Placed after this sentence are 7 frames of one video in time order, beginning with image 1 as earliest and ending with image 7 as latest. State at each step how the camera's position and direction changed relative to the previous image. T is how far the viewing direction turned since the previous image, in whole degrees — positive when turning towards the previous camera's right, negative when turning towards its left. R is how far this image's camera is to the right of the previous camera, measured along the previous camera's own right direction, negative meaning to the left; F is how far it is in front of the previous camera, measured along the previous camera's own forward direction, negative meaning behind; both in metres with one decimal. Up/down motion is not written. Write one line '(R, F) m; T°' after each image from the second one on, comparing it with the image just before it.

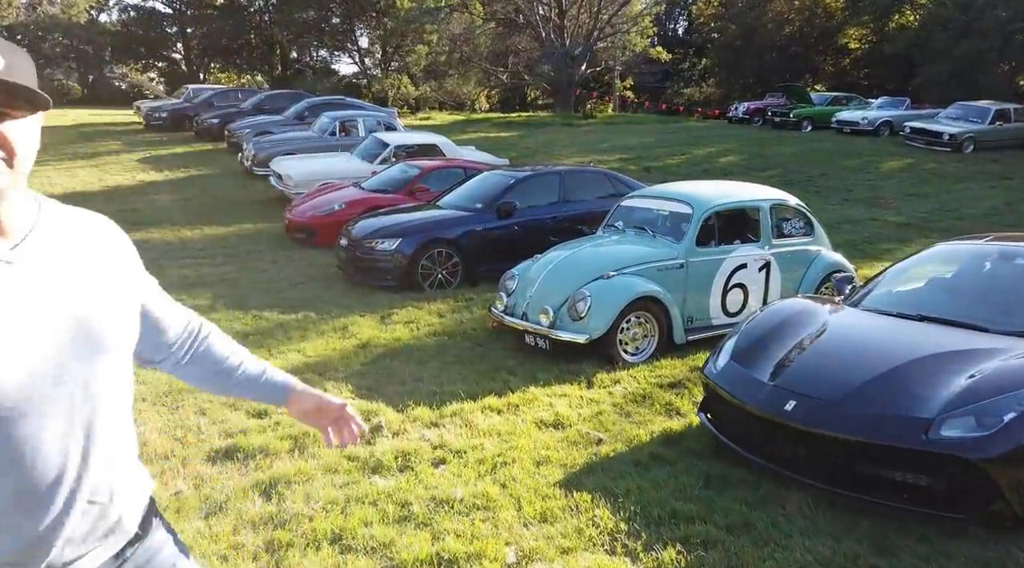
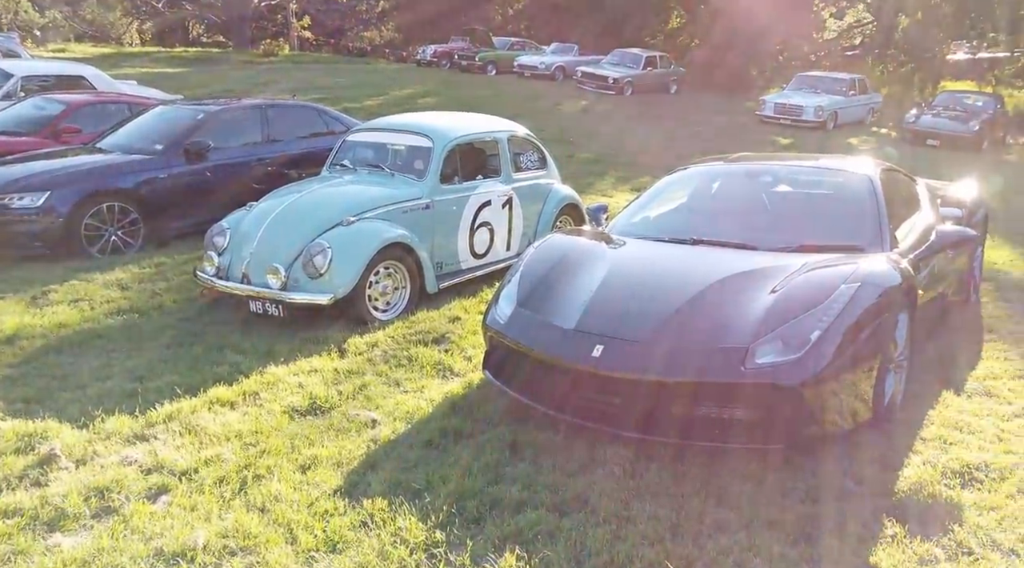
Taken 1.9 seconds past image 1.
(-0.2, +1.1) m; +22°
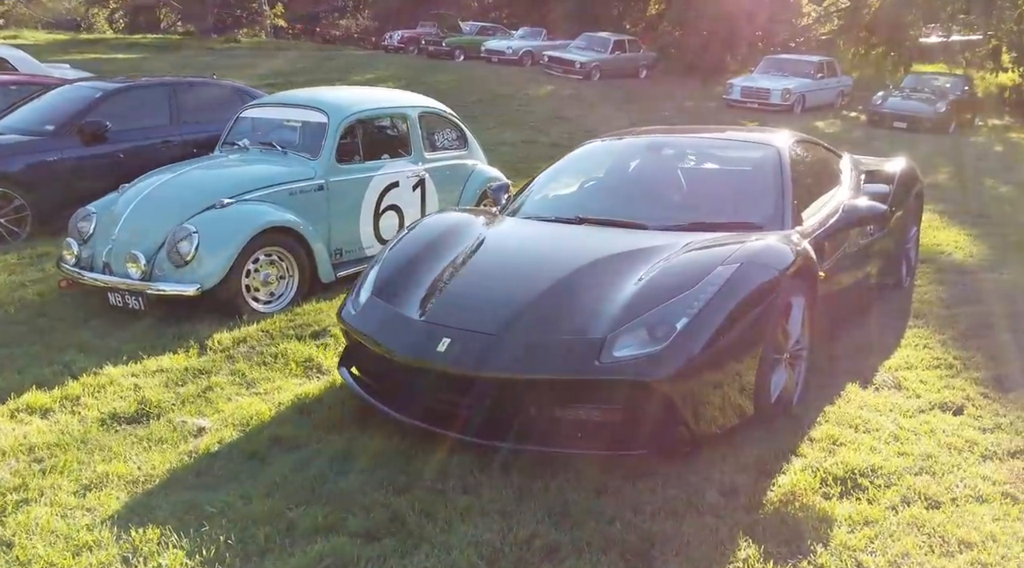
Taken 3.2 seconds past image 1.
(+0.6, +0.5) m; +1°
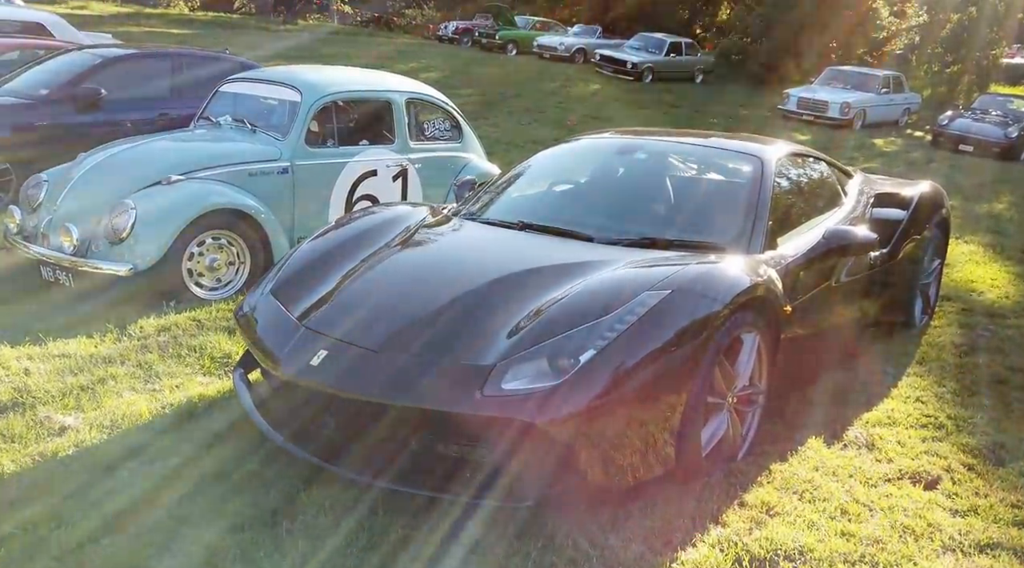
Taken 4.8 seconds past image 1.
(+0.6, +0.5) m; -4°
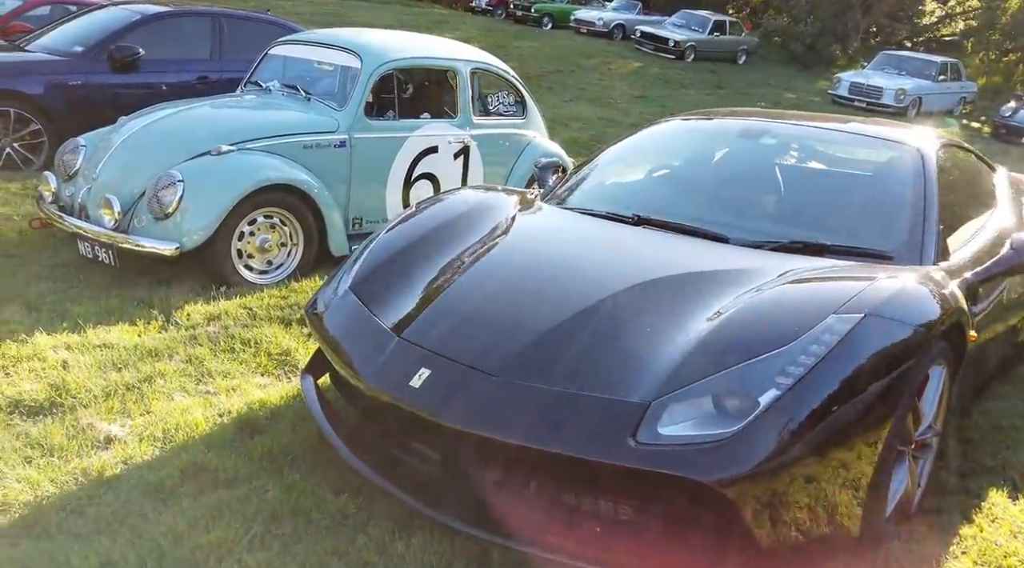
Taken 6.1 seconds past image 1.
(-0.4, +0.5) m; -1°
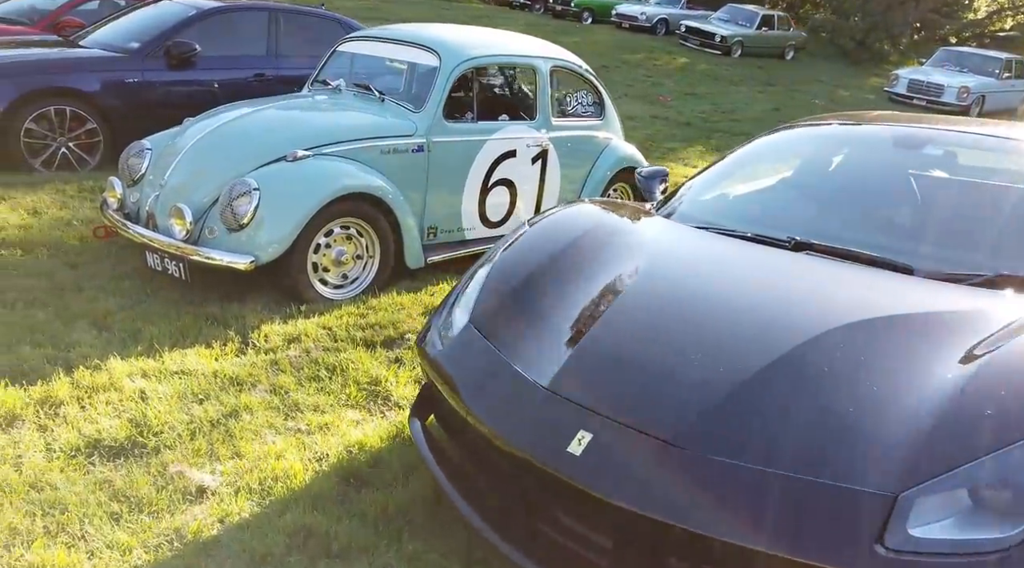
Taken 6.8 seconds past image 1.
(-0.4, +0.3) m; -2°
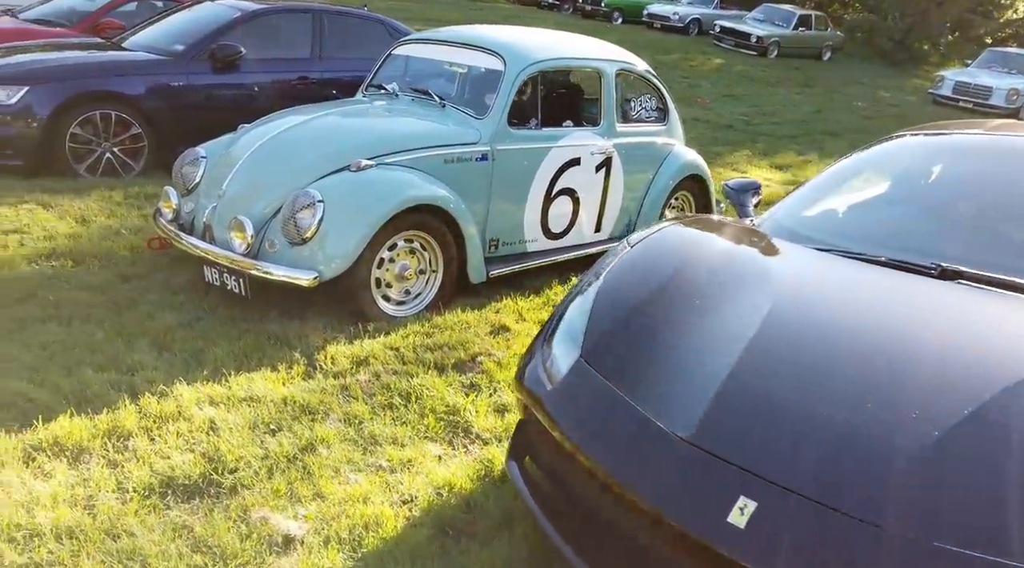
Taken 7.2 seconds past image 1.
(-0.3, +0.2) m; -1°
